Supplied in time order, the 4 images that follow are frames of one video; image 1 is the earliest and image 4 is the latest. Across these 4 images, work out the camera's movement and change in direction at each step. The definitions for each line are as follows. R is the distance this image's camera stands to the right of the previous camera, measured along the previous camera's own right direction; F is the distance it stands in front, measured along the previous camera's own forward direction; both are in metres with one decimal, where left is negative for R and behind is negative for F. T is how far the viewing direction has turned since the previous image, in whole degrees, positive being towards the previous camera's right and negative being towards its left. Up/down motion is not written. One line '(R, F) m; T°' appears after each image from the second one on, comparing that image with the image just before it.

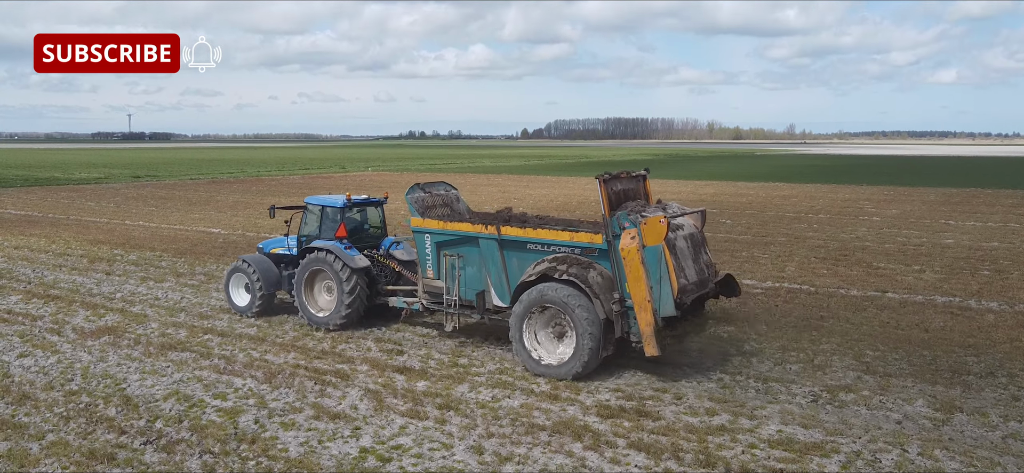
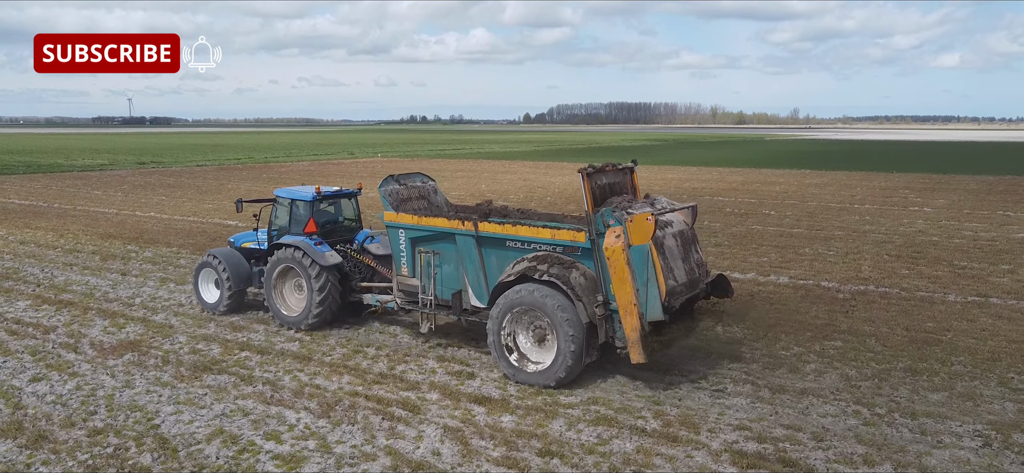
(-0.8, +1.1) m; 0°
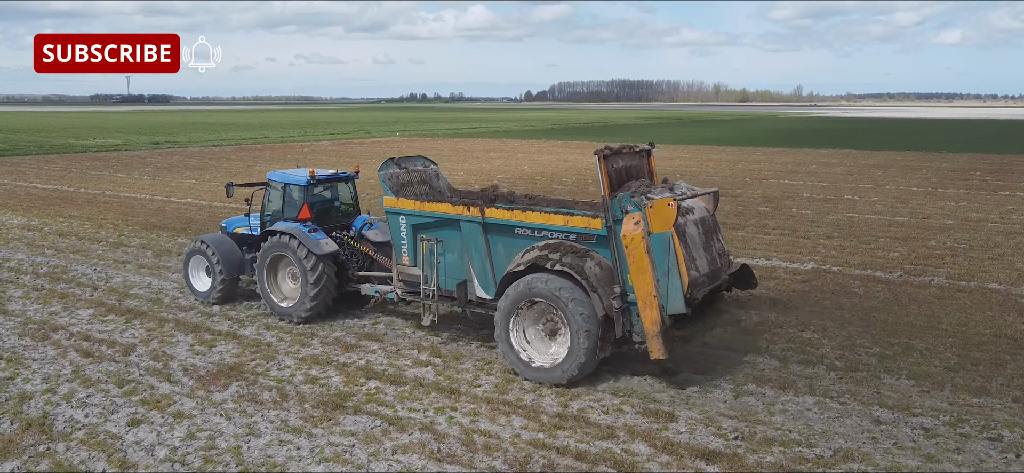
(-1.5, +1.3) m; 0°
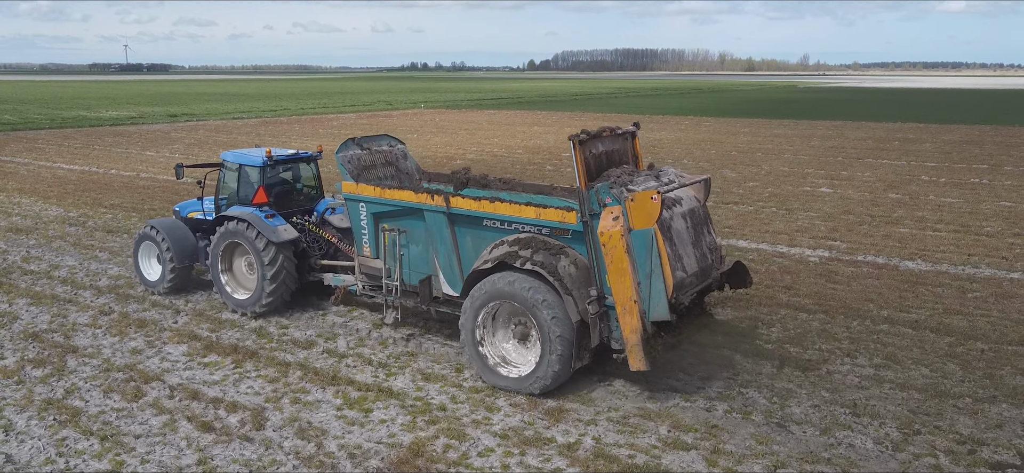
(-1.8, +1.9) m; 0°
